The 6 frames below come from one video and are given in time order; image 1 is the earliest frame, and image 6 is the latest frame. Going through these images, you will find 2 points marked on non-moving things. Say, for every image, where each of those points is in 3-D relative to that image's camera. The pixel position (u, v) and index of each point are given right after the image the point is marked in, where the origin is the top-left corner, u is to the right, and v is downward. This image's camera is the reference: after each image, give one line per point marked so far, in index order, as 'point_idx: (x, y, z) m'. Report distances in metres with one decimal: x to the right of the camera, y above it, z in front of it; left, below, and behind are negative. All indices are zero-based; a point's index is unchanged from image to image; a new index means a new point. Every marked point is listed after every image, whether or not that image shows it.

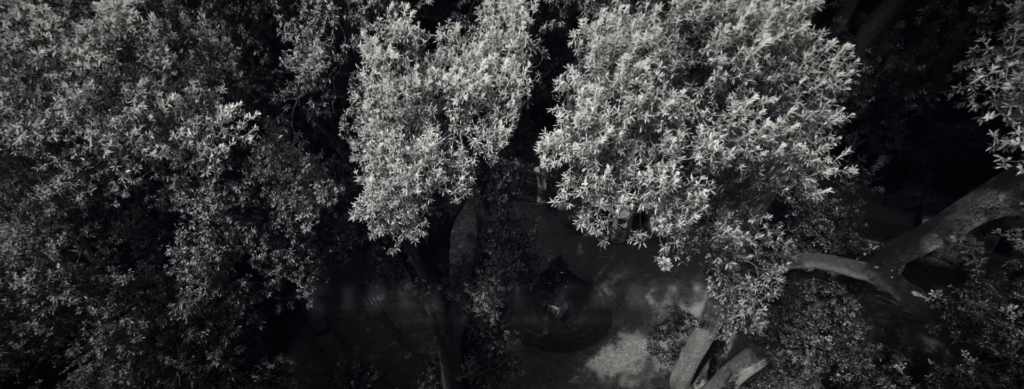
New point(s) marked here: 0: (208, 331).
0: (-6.9, -3.1, +11.6) m
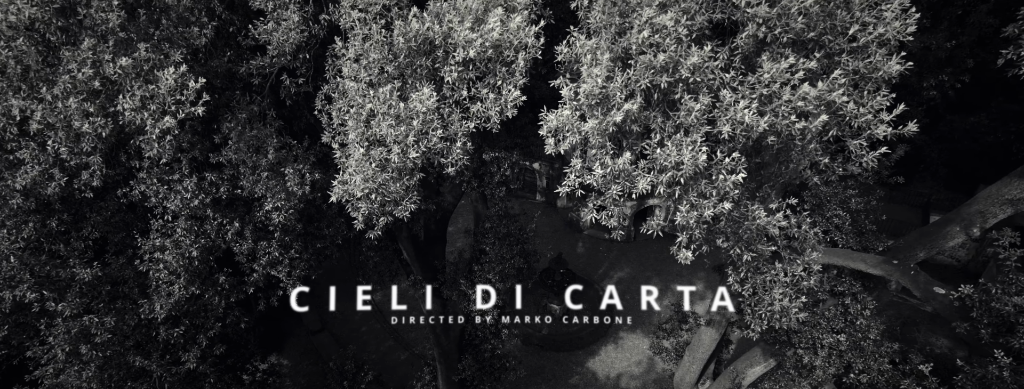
0: (-7.0, -2.8, +10.8) m
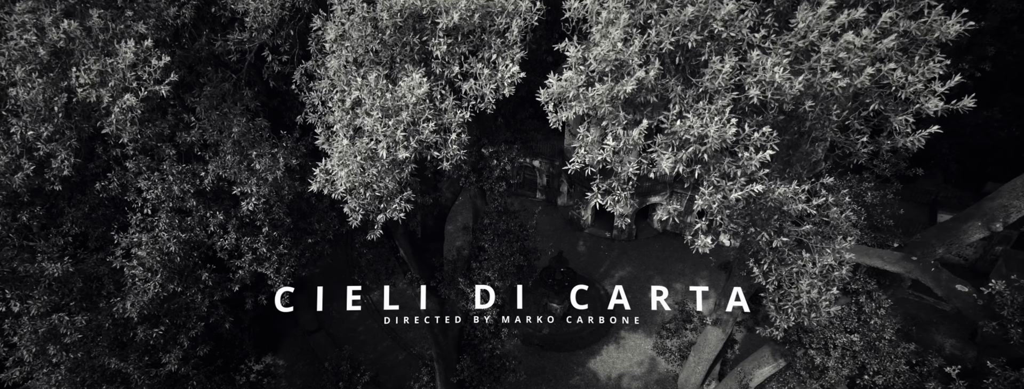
0: (-7.0, -2.7, +10.2) m
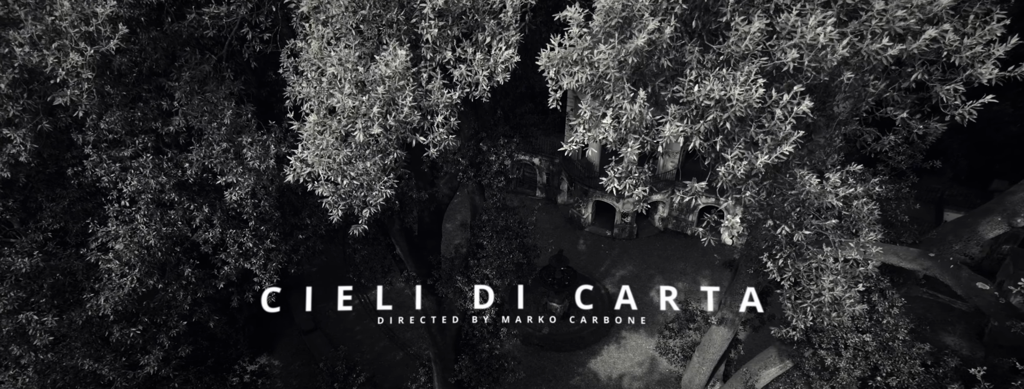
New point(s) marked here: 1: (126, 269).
0: (-7.0, -2.5, +9.7) m
1: (-6.9, -1.4, +9.2) m
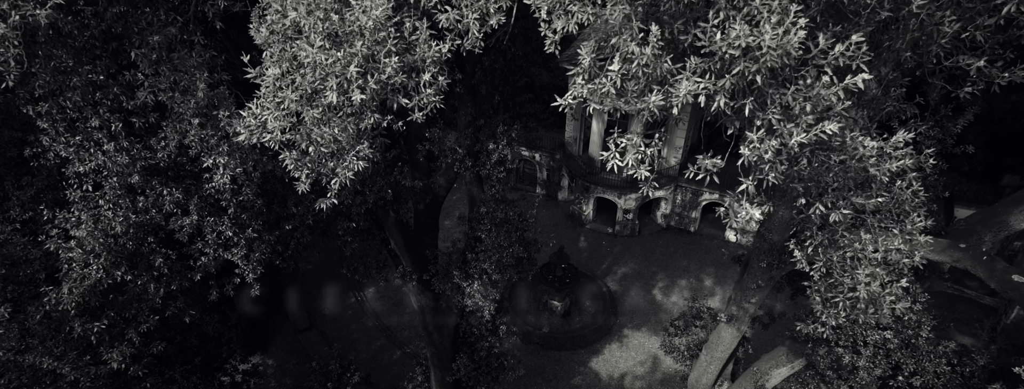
0: (-7.0, -2.2, +8.9) m
1: (-6.9, -1.1, +8.4) m
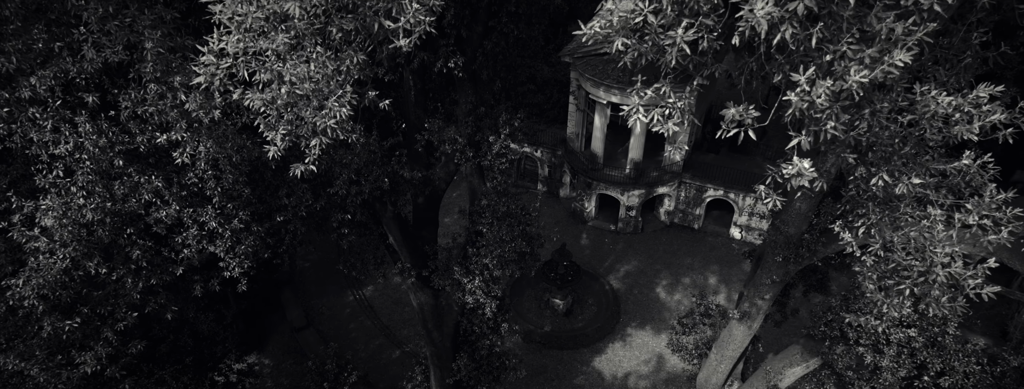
0: (-6.9, -2.0, +8.2) m
1: (-6.8, -0.8, +7.7) m
